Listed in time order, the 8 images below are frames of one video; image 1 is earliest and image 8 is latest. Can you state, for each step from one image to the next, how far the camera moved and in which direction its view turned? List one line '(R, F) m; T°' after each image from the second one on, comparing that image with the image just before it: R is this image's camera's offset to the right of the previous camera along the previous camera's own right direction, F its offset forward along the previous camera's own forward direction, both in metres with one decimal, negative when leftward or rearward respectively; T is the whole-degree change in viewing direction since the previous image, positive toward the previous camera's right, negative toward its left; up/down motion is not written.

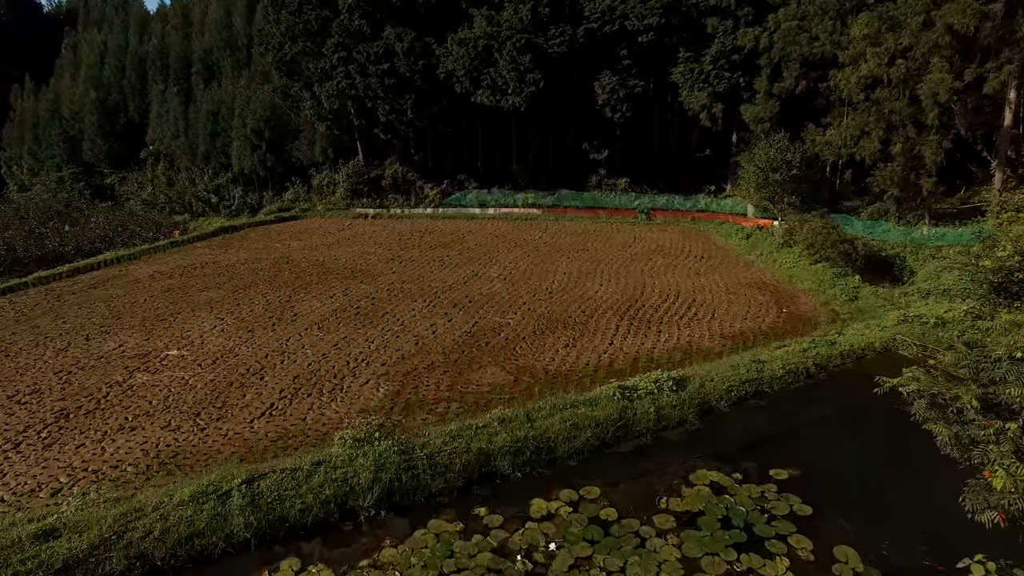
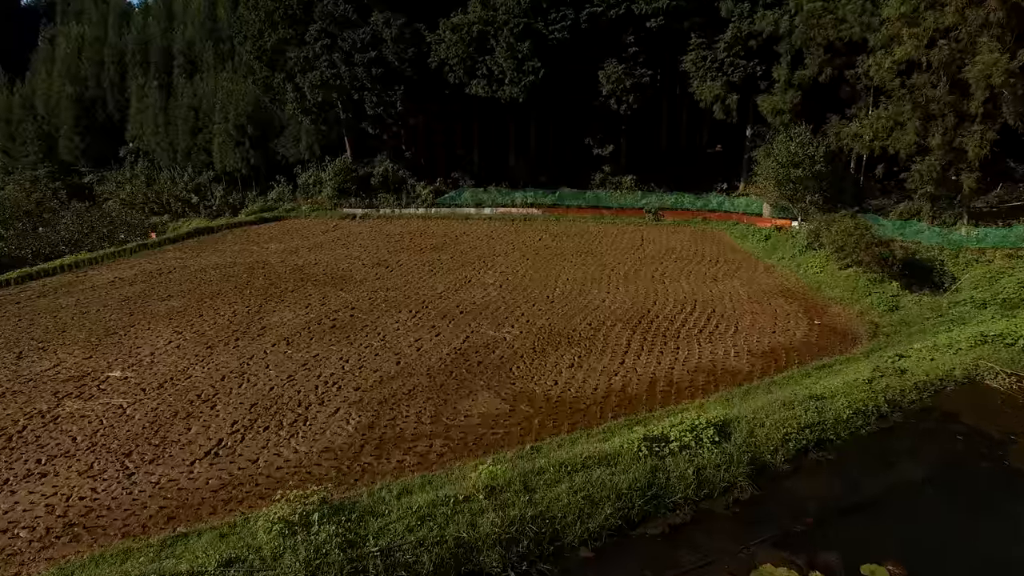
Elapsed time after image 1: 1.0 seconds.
(+0.1, +1.5) m; 0°
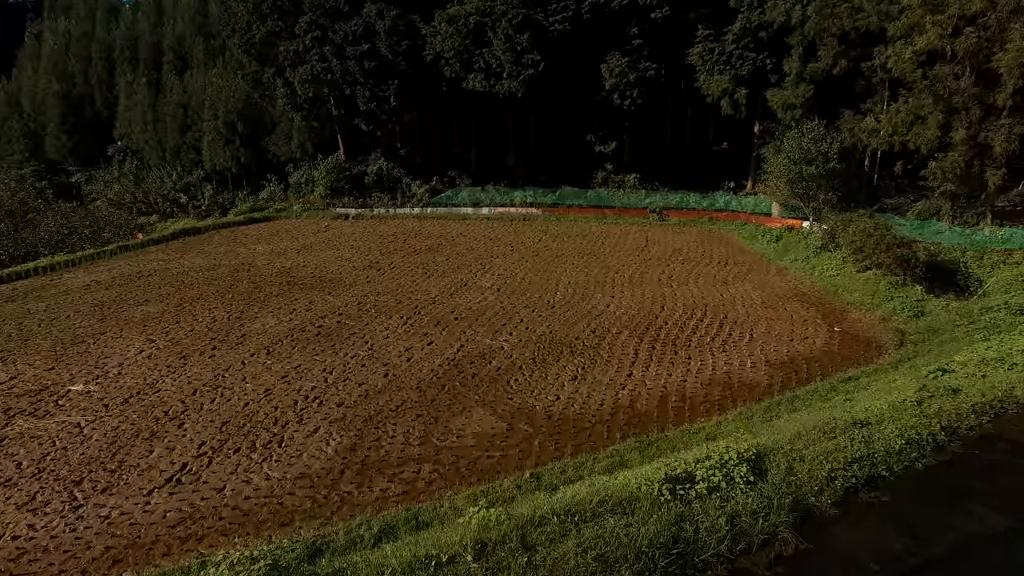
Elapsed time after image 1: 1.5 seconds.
(0.0, +0.8) m; 0°
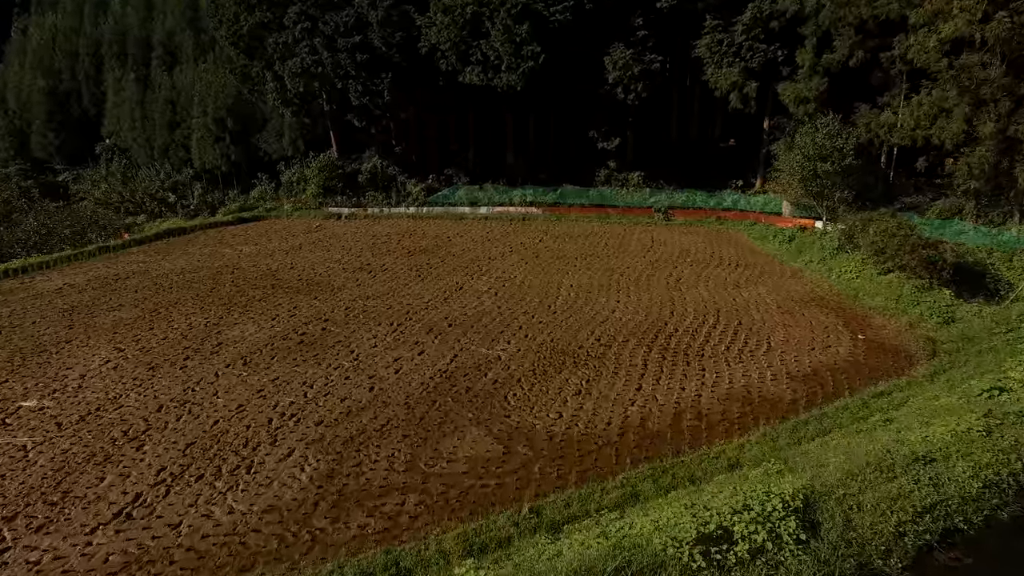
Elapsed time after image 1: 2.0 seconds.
(0.0, +0.8) m; 0°
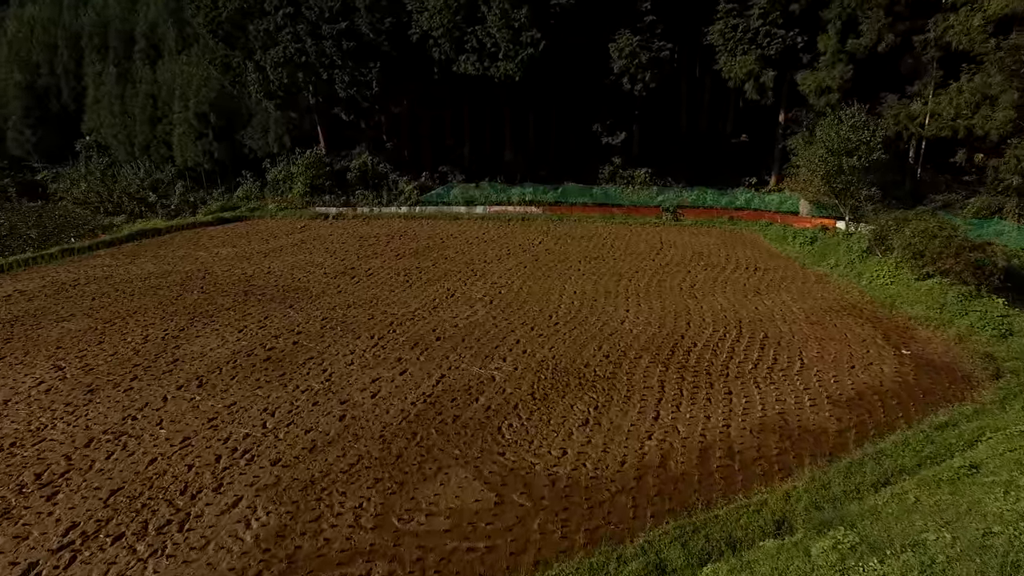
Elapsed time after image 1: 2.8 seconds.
(+0.1, +1.2) m; 0°
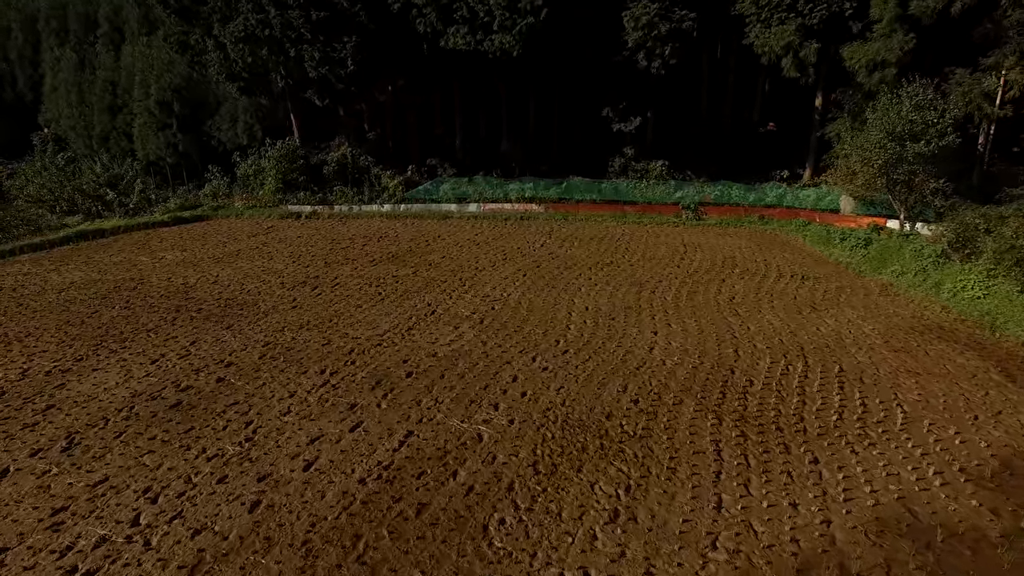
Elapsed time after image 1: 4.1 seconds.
(+0.1, +2.3) m; 0°
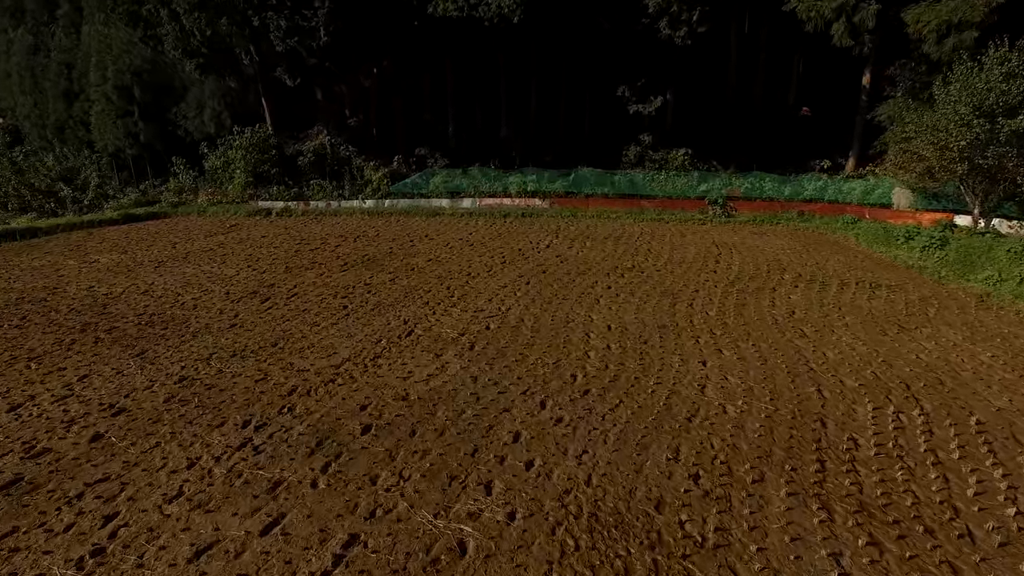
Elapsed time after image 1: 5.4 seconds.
(0.0, +2.1) m; 0°
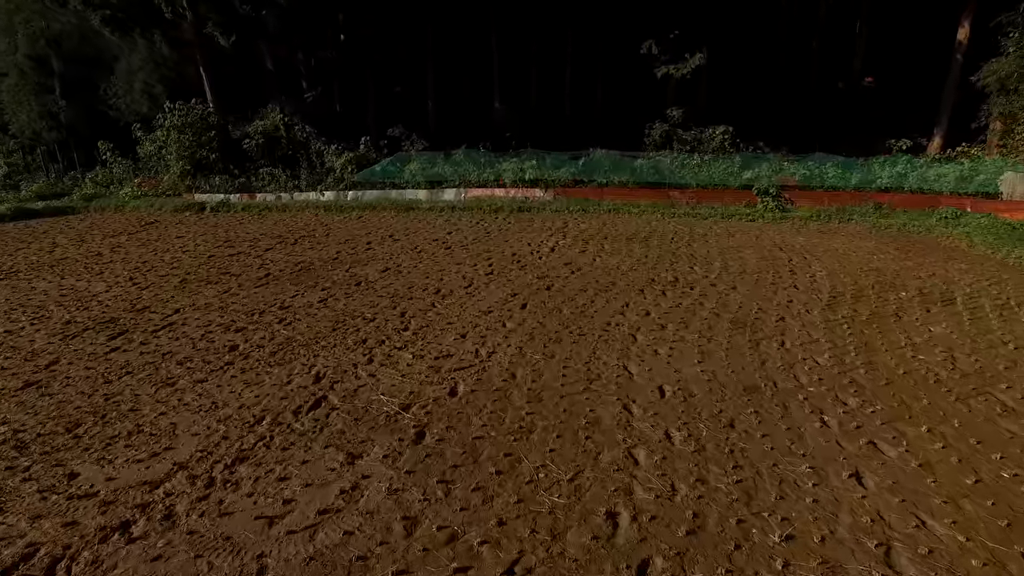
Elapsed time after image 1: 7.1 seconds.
(+0.1, +3.1) m; 0°
